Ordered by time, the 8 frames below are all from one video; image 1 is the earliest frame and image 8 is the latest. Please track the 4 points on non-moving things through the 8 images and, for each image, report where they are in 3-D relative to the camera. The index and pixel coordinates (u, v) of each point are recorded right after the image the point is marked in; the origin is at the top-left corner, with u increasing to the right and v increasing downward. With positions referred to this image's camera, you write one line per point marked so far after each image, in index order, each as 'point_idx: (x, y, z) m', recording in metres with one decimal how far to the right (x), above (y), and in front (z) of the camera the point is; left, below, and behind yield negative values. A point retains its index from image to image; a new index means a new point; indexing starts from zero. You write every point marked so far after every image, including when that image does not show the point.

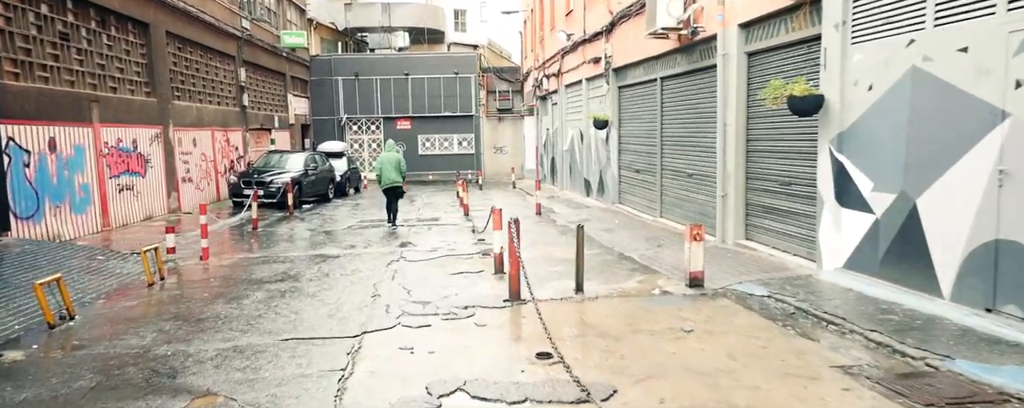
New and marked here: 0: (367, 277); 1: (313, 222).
0: (-1.9, -1.0, +8.6) m
1: (-5.0, -0.5, +17.0) m
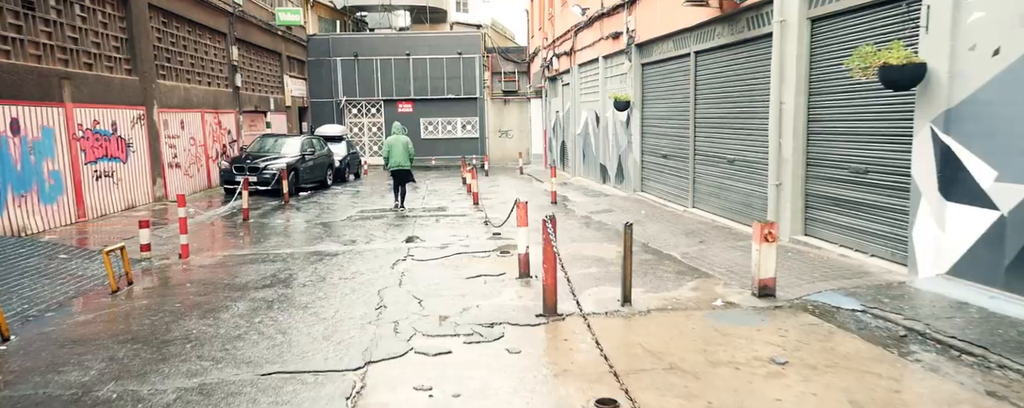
0: (-1.6, -0.9, +7.3) m
1: (-4.7, -0.2, +15.7) m
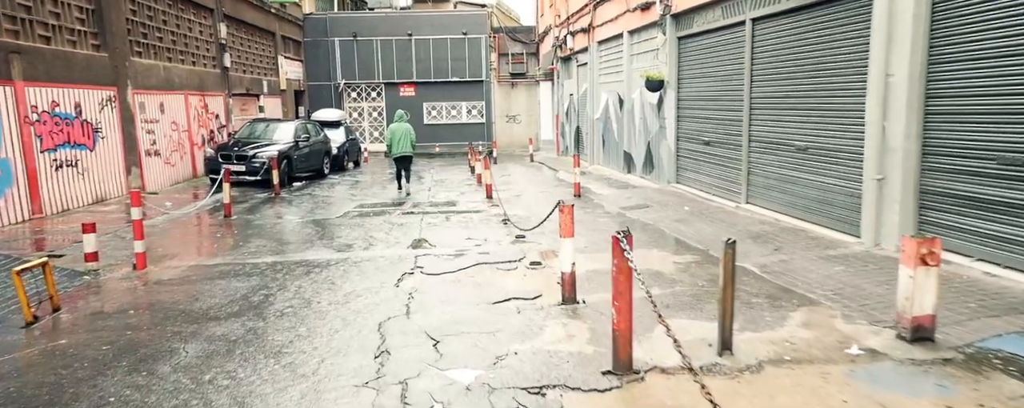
0: (-1.2, -0.9, +5.6) m
1: (-4.3, 0.0, +14.0) m
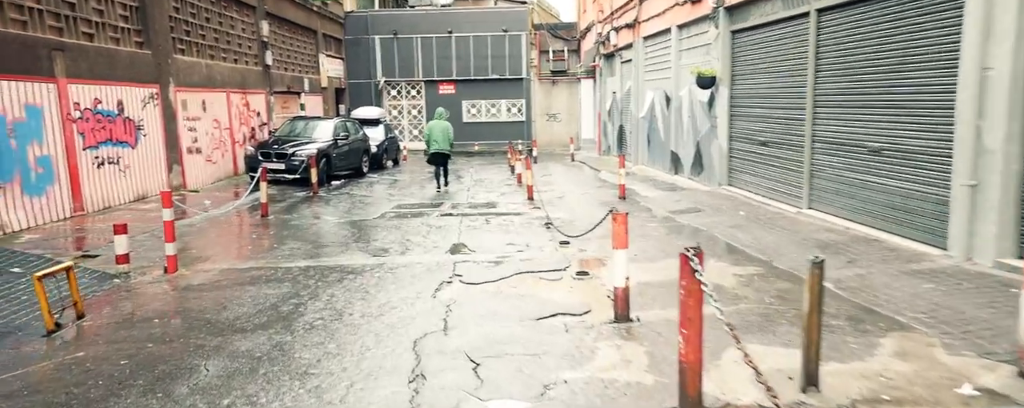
0: (-0.9, -1.0, +5.1) m
1: (-3.5, 0.0, +13.7) m
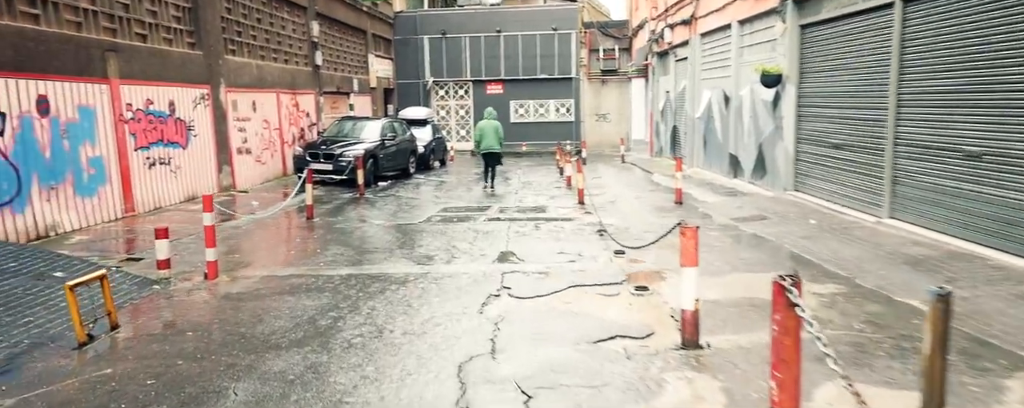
0: (-0.5, -1.0, +4.7) m
1: (-2.5, -0.1, +13.5) m
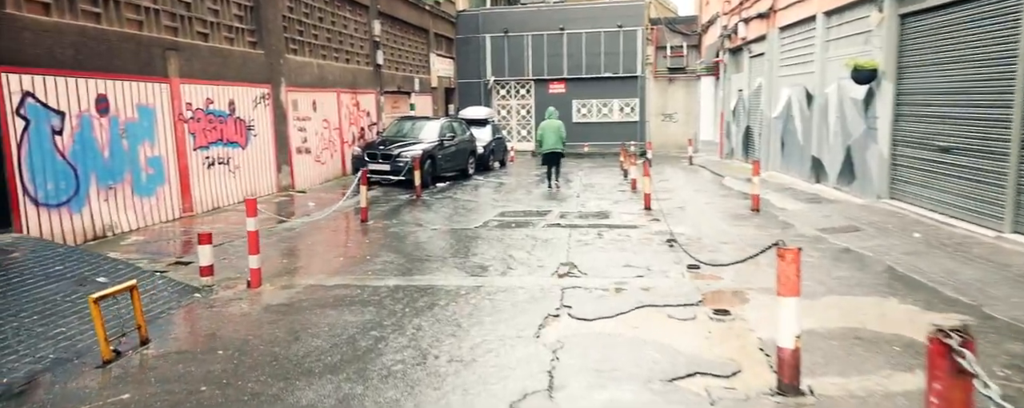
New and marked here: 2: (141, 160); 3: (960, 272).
0: (-0.1, -1.1, +4.1) m
1: (-1.3, -0.1, +13.0) m
2: (-5.8, +0.7, +10.7) m
3: (+4.2, -0.6, +6.4) m
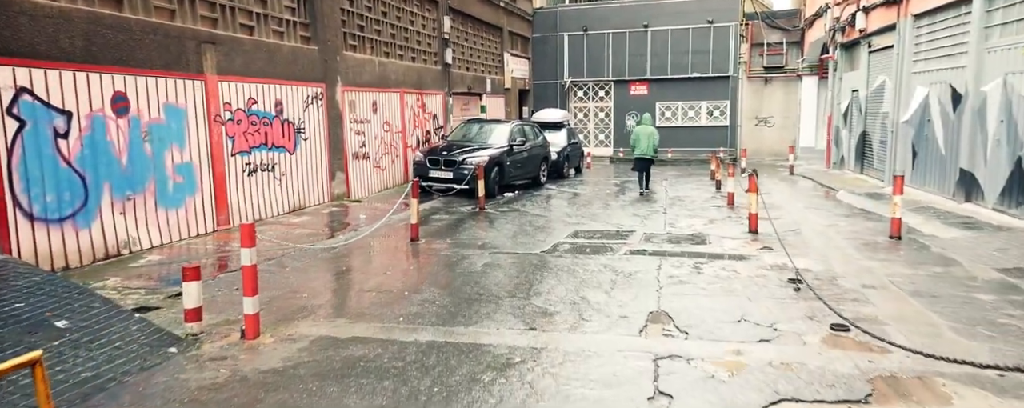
0: (+0.1, -1.3, +2.3) m
1: (-0.1, -0.4, +11.2) m
2: (-4.8, +0.5, +9.5) m
3: (+4.7, -1.0, +4.1) m
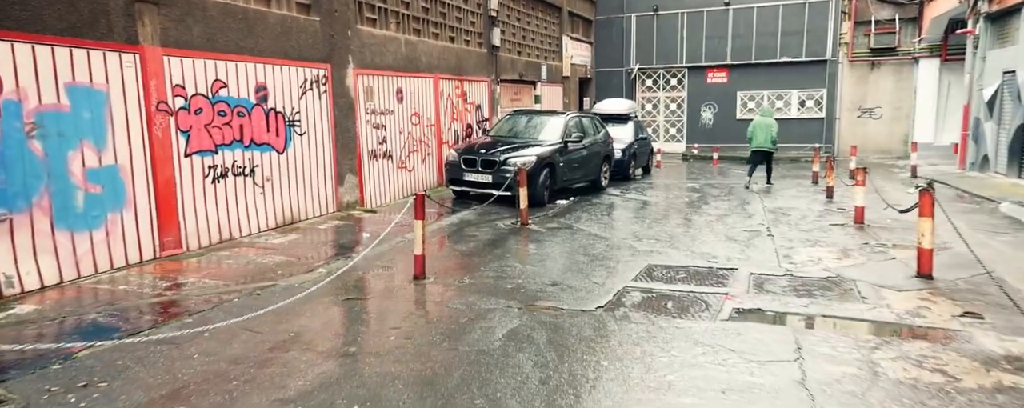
0: (-0.2, -1.6, -0.8) m
1: (+0.5, -0.6, +8.1) m
2: (-4.4, +0.3, +6.8) m
3: (+4.5, -1.3, +0.5) m
